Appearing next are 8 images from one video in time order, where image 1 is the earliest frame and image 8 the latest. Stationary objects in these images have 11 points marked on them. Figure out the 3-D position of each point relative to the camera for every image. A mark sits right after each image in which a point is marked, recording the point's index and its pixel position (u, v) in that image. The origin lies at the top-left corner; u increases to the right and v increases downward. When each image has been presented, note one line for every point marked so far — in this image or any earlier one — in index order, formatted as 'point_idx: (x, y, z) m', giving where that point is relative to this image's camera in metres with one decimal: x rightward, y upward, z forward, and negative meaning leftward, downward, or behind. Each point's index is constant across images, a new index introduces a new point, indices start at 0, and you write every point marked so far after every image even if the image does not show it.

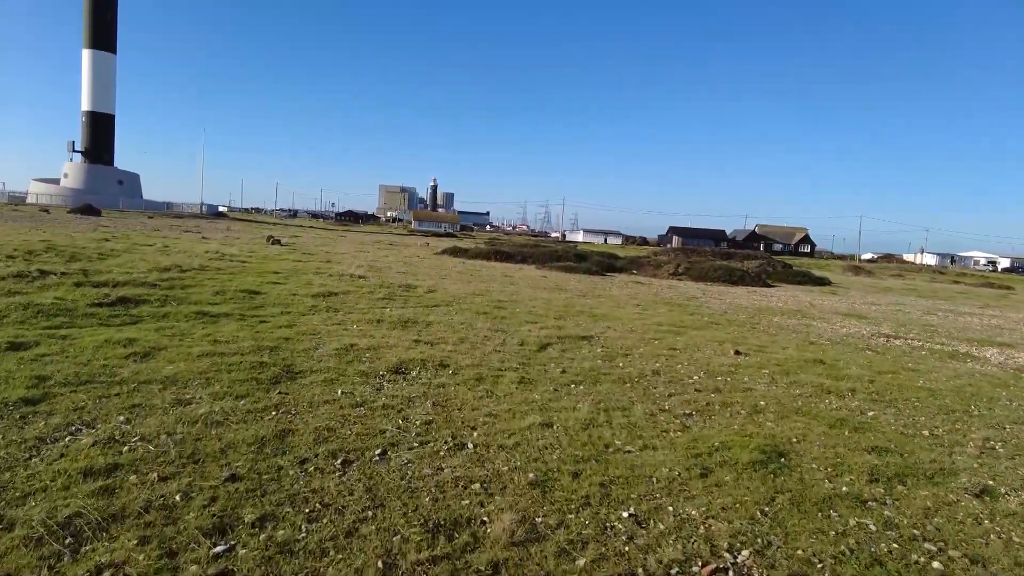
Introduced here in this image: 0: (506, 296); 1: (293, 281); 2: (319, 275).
0: (-0.2, -0.3, +18.6) m
1: (-5.9, +0.2, +17.8) m
2: (-5.9, +0.4, +19.7) m
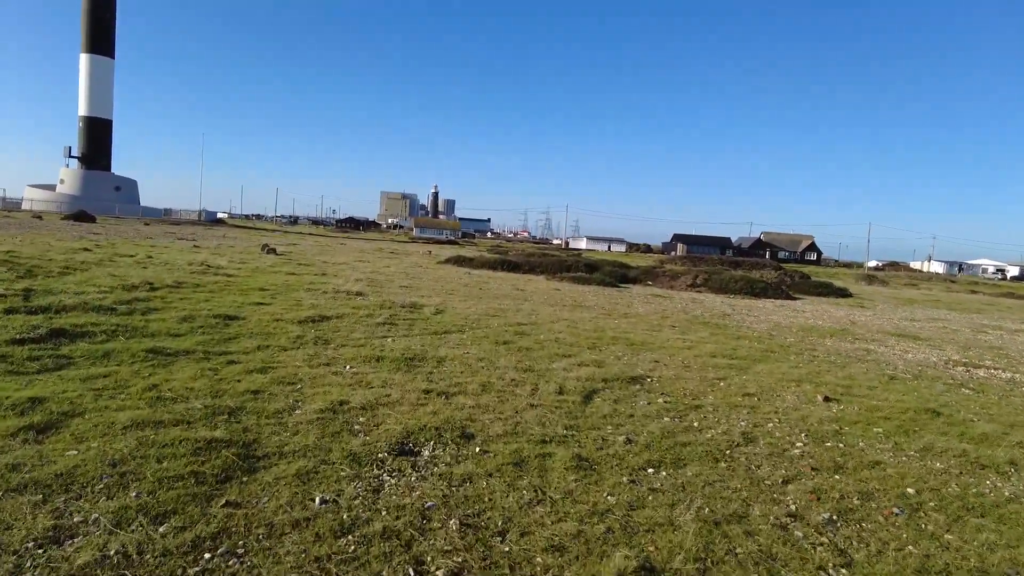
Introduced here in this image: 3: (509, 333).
0: (+0.3, -0.7, +16.3) m
1: (-5.5, -0.3, +15.5) m
2: (-5.4, -0.1, +17.4) m
3: (-0.1, -0.9, +13.1) m
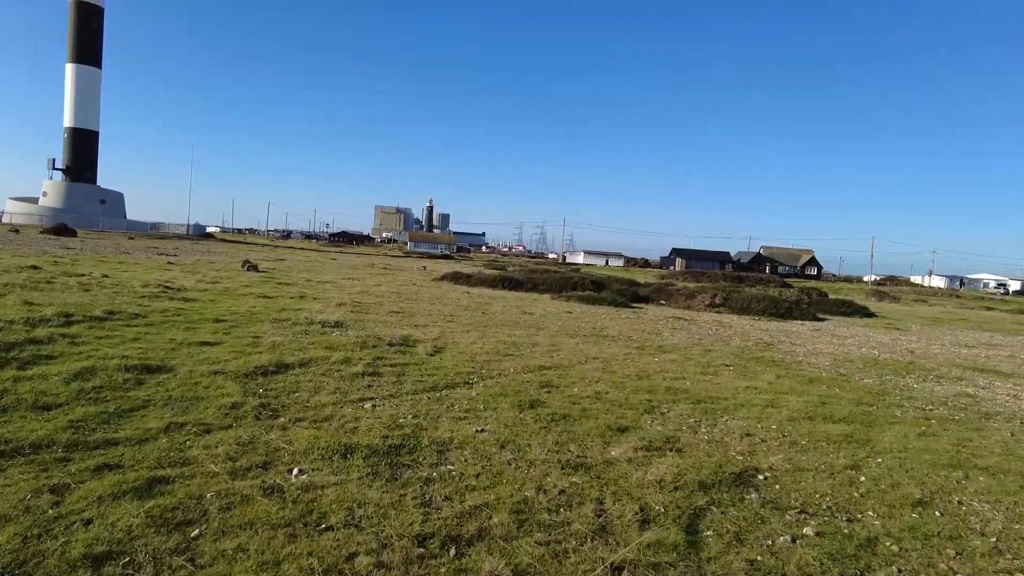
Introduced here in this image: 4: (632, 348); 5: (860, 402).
0: (+0.6, -1.4, +12.9) m
1: (-5.1, -0.9, +12.2) m
2: (-5.1, -0.8, +14.1) m
3: (+0.3, -1.5, +9.7) m
4: (+2.9, -1.5, +15.6) m
5: (+6.1, -2.0, +11.3) m
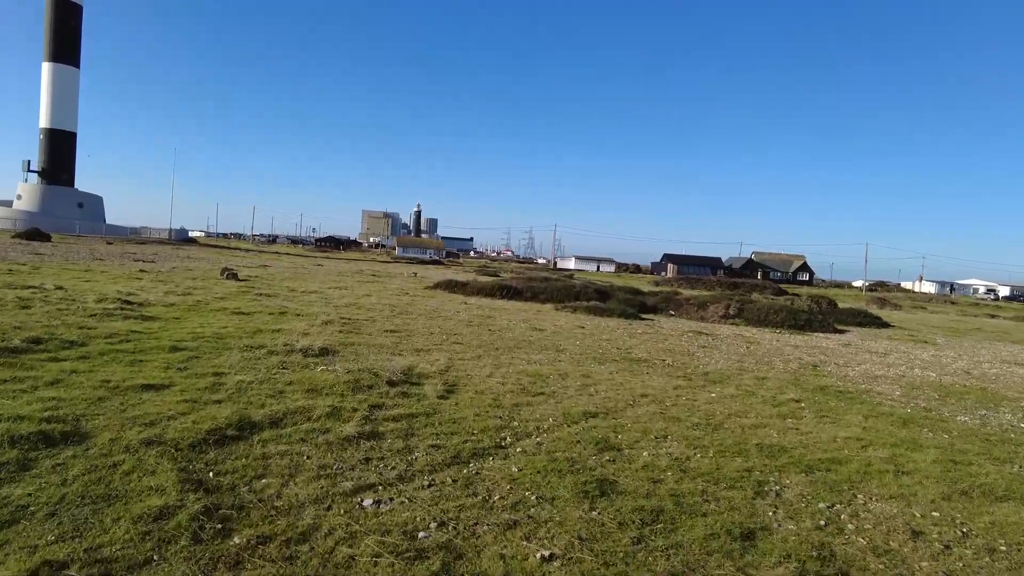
0: (+1.1, -1.7, +10.4) m
1: (-4.6, -1.2, +9.5) m
2: (-4.6, -1.1, +11.4) m
3: (+0.8, -1.8, +7.2) m
4: (+3.3, -1.8, +13.1) m
5: (+6.6, -2.3, +8.9) m
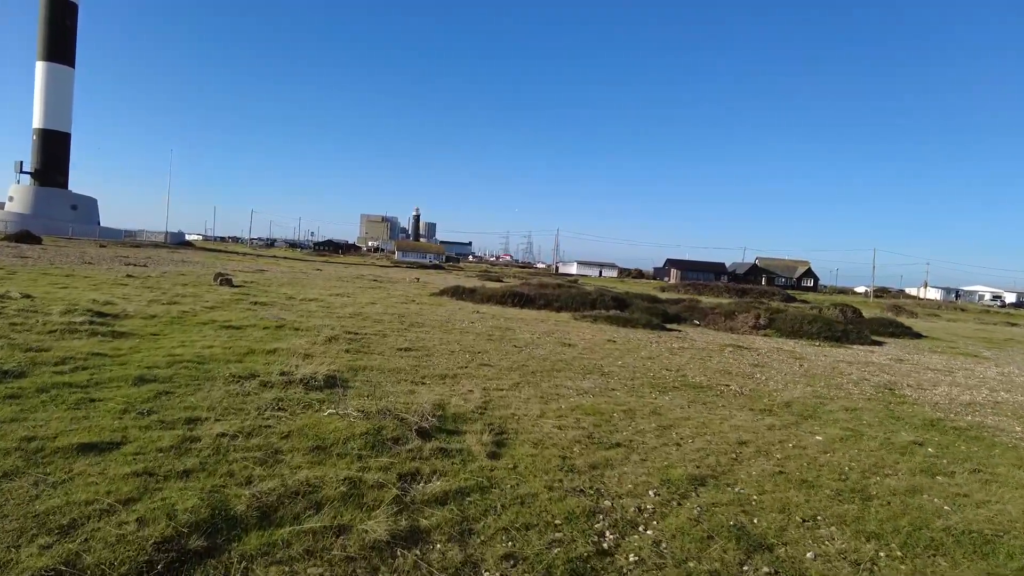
0: (+1.9, -1.9, +8.0) m
1: (-3.8, -1.4, +7.1) m
2: (-3.8, -1.3, +9.0) m
3: (+1.7, -2.0, +4.7) m
4: (+4.1, -2.1, +10.7) m
5: (+7.4, -2.5, +6.5) m
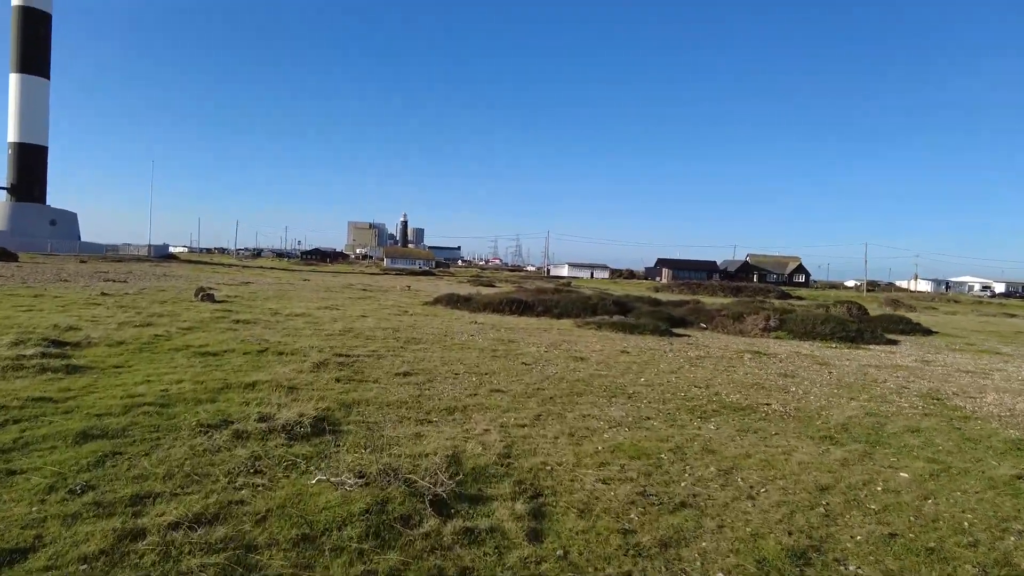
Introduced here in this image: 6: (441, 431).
0: (+2.3, -2.1, +6.4) m
1: (-3.5, -1.8, +5.4) m
2: (-3.5, -1.7, +7.3) m
3: (+2.1, -2.2, +3.2) m
4: (+4.4, -2.2, +9.2) m
5: (+7.8, -2.5, +5.0) m
6: (-0.9, -1.8, +8.4) m
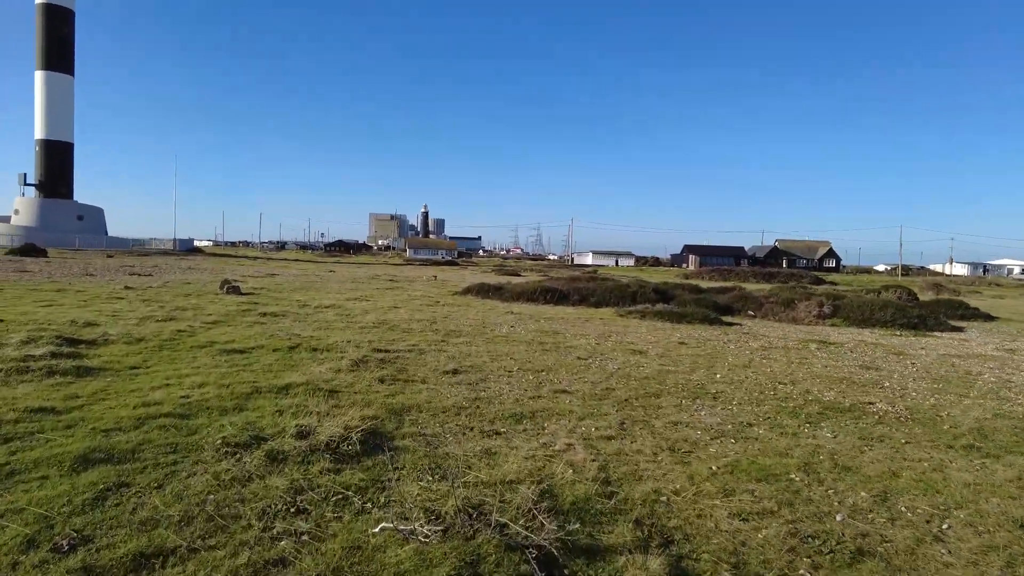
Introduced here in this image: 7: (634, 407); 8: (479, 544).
0: (+3.2, -1.9, +4.8) m
1: (-2.6, -1.7, +4.0) m
2: (-2.6, -1.6, +5.9) m
3: (+2.9, -2.0, +1.6) m
4: (+5.4, -2.0, +7.5) m
5: (+8.6, -2.3, +3.2) m
6: (0.0, -1.7, +6.9) m
7: (+1.8, -1.7, +9.6) m
8: (-0.3, -1.7, +4.4) m
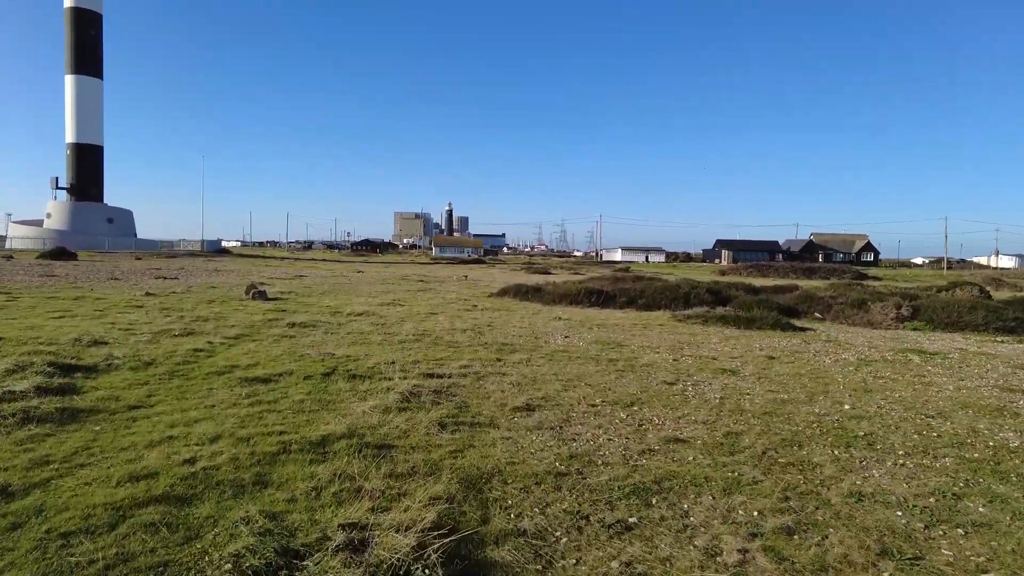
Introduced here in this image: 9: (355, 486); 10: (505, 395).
0: (+4.2, -2.2, +2.3) m
1: (-1.6, -2.0, +1.8) m
2: (-1.5, -1.8, +3.6) m
3: (+3.7, -2.3, -0.9) m
4: (+6.5, -2.2, +5.0) m
5: (+9.6, -2.5, +0.6) m
6: (+1.1, -1.9, +4.6) m
7: (+2.9, -1.9, +7.2) m
8: (+0.7, -1.9, +2.1) m
9: (-1.5, -1.7, +5.8) m
10: (-0.2, -1.7, +10.1) m
